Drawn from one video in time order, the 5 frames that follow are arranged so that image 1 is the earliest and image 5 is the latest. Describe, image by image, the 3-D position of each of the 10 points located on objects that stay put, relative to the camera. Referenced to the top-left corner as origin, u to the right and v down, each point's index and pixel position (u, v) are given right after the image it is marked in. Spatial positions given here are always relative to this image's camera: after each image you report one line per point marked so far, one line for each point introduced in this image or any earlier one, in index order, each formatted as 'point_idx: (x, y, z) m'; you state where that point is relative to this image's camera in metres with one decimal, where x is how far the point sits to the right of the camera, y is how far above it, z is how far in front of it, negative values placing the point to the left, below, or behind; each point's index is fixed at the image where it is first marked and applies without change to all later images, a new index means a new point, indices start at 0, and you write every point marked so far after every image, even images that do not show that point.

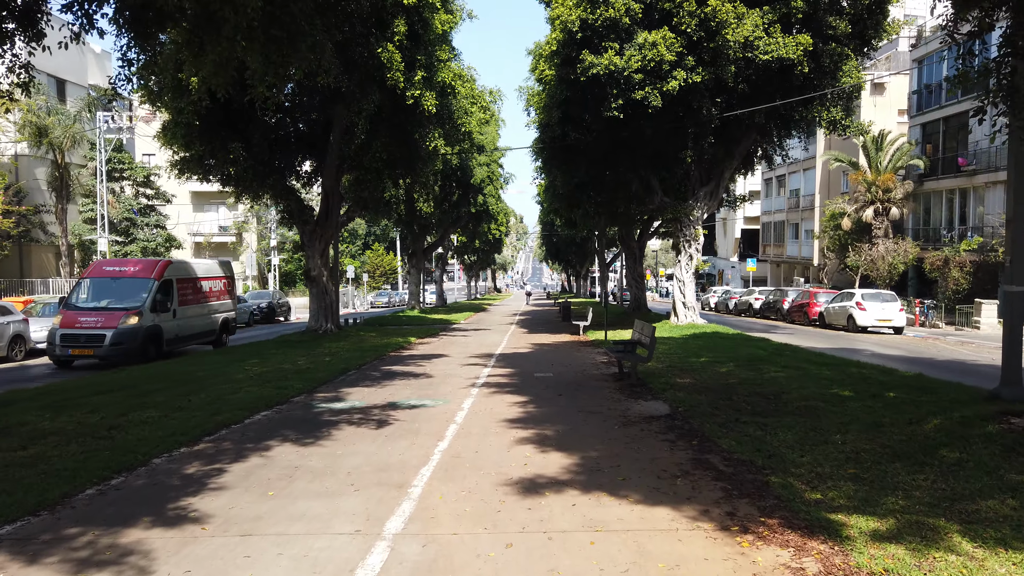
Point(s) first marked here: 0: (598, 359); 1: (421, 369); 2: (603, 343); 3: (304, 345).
0: (+1.8, -1.5, +15.5) m
1: (-1.7, -1.5, +14.2) m
2: (+2.3, -1.4, +18.9) m
3: (-5.1, -1.4, +19.0) m
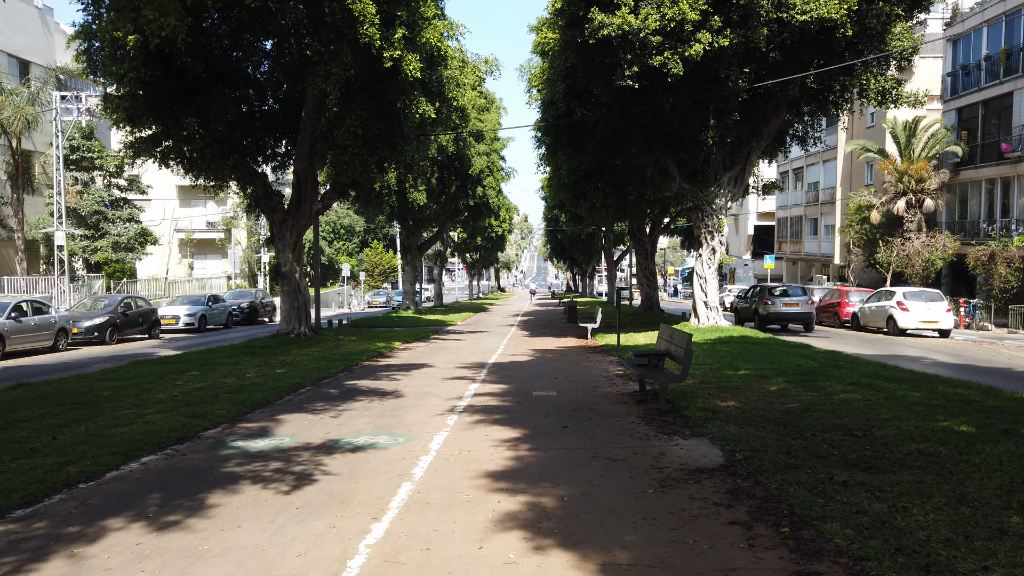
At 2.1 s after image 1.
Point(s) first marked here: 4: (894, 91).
0: (+1.7, -1.4, +12.7) m
1: (-1.8, -1.5, +11.4) m
2: (+2.2, -1.3, +16.1) m
3: (-5.2, -1.4, +16.2) m
4: (+9.8, +5.0, +19.4) m
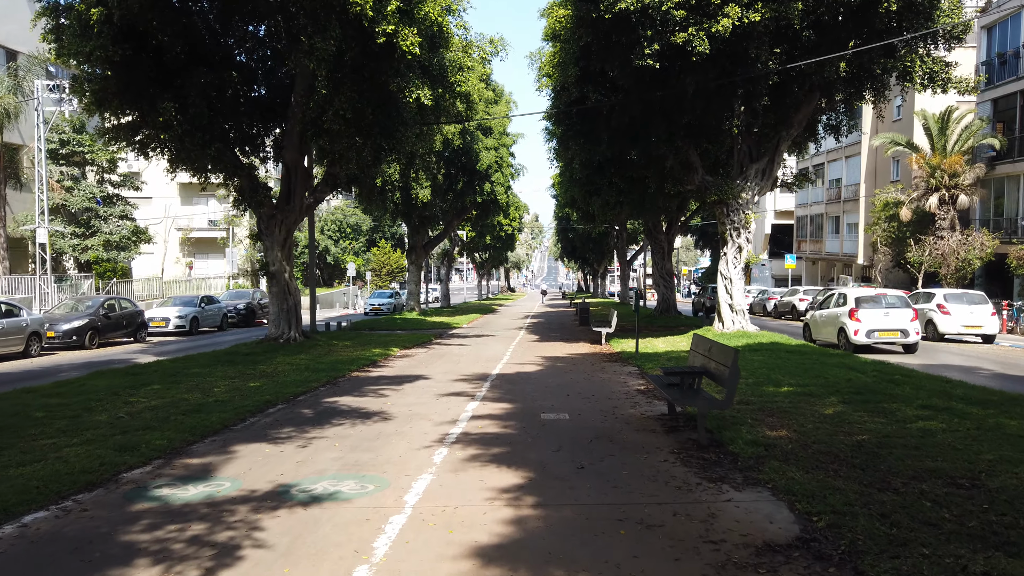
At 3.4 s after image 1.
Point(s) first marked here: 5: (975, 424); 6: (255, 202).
0: (+1.8, -1.4, +11.1) m
1: (-1.7, -1.5, +9.8) m
2: (+2.3, -1.4, +14.5) m
3: (-5.1, -1.4, +14.7) m
4: (+10.0, +5.0, +17.7) m
5: (+4.5, -1.3, +7.3) m
6: (-6.0, +2.0, +17.9) m
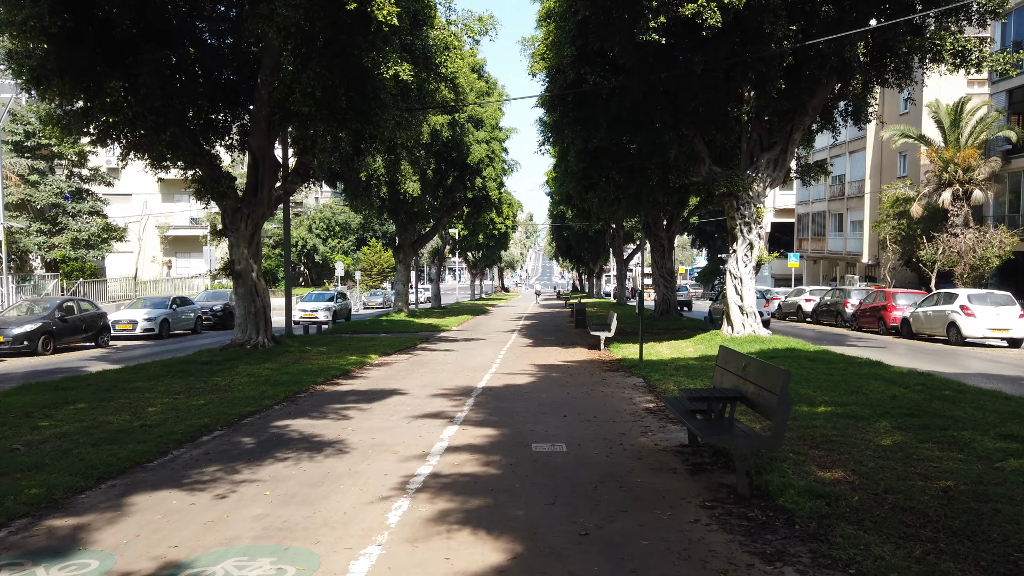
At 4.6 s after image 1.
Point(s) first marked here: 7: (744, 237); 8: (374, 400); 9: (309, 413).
0: (+1.6, -1.5, +9.5) m
1: (-1.9, -1.5, +8.2) m
2: (+2.2, -1.4, +12.9) m
3: (-5.2, -1.4, +13.0) m
4: (+9.7, +5.0, +16.1) m
5: (+4.3, -1.3, +5.7) m
6: (-6.2, +2.0, +16.2) m
7: (+5.7, +1.3, +18.6) m
8: (-1.9, -1.5, +10.2) m
9: (-2.5, -1.5, +9.2) m
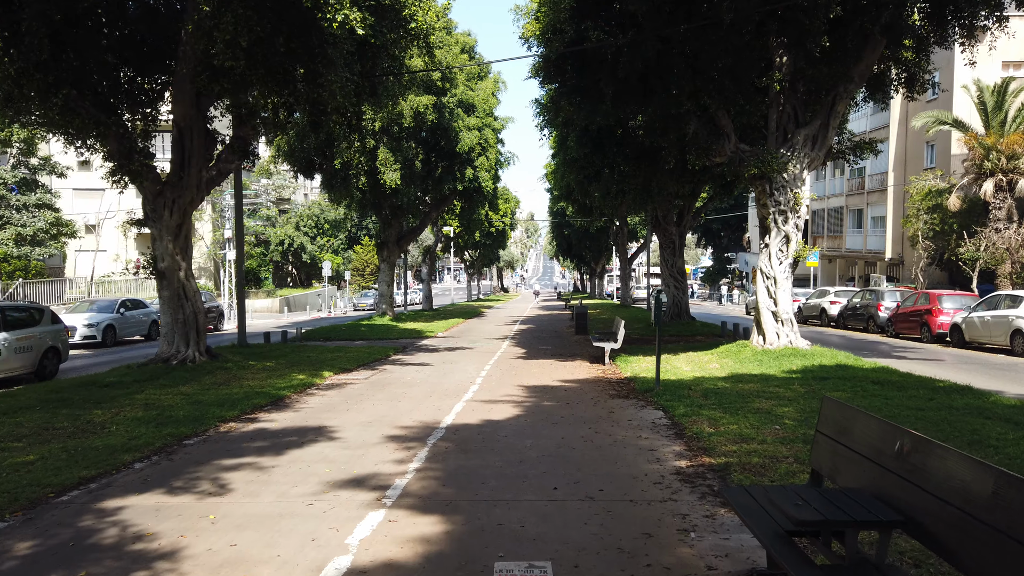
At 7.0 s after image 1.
0: (+1.4, -1.5, +6.5) m
1: (-2.2, -1.5, +5.2) m
2: (+1.9, -1.4, +9.9) m
3: (-5.5, -1.5, +10.0) m
4: (+9.5, +4.9, +13.1) m
5: (+4.0, -1.4, +2.7) m
6: (-6.5, +2.0, +13.2) m
7: (+5.4, +1.2, +15.6) m
8: (-2.1, -1.5, +7.2) m
9: (-2.7, -1.5, +6.2) m
